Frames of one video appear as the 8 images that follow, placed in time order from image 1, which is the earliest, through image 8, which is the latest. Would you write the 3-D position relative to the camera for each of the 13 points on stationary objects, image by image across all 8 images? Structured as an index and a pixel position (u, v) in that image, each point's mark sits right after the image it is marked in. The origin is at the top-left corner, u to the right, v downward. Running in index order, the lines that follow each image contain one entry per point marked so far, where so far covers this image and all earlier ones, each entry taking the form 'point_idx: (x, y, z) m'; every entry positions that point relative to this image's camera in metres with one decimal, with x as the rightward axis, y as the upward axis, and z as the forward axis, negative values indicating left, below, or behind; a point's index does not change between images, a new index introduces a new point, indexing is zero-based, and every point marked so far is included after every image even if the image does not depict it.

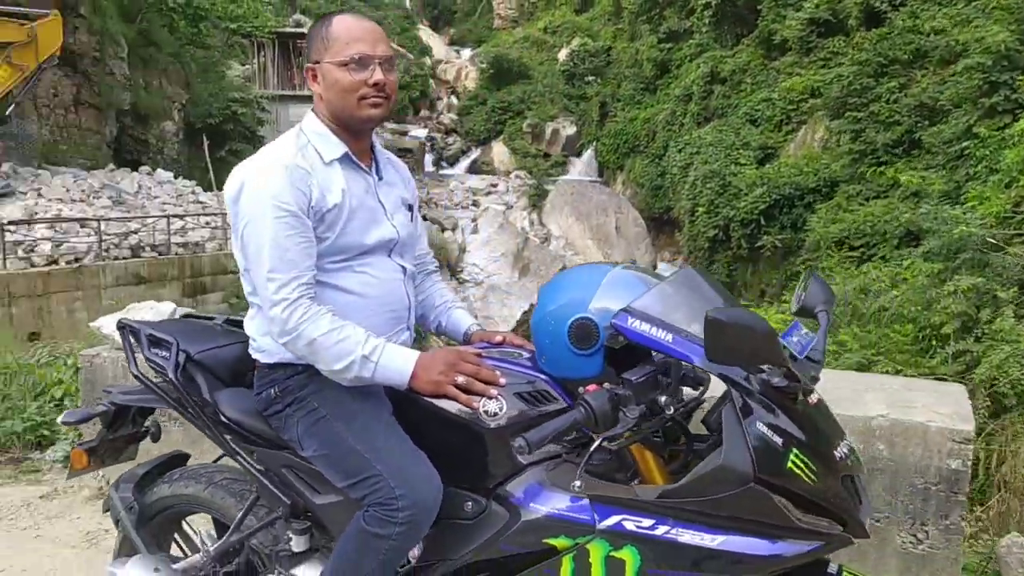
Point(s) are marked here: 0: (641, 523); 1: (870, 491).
0: (+0.2, -0.4, +1.8) m
1: (+1.1, -0.6, +3.0) m
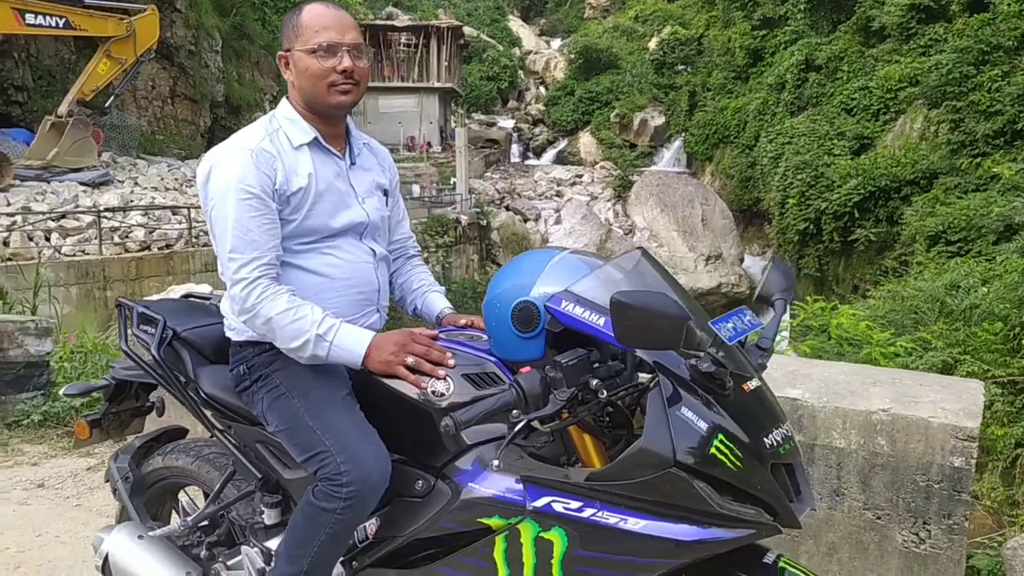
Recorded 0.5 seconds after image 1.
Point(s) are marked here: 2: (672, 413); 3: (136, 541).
0: (+0.1, -0.4, +1.8) m
1: (+1.1, -0.6, +2.9) m
2: (+0.3, -0.2, +1.7) m
3: (-1.0, -0.6, +2.4) m
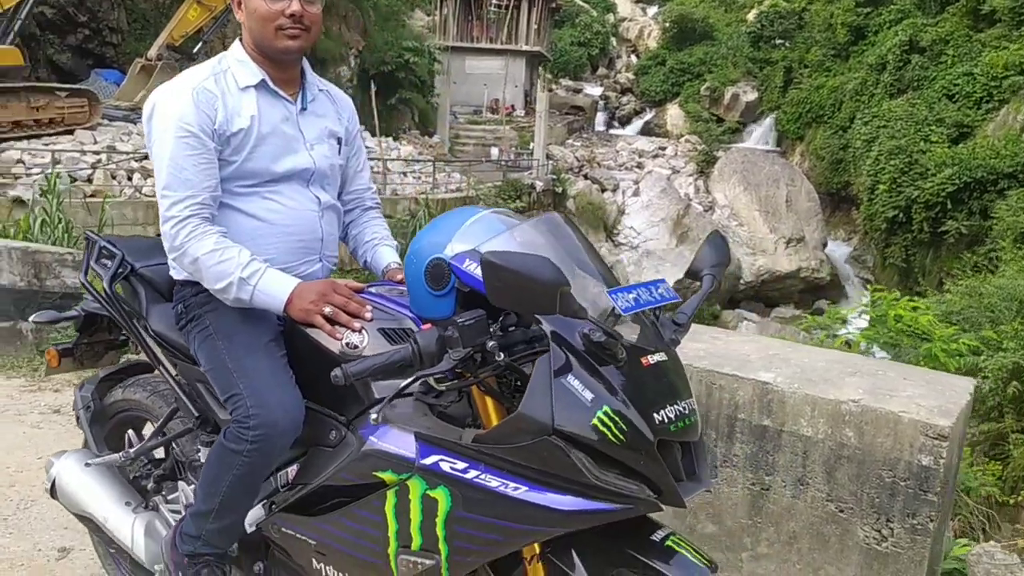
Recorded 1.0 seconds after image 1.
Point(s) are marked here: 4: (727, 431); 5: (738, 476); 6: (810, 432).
0: (-0.1, -0.3, +1.7) m
1: (+1.0, -0.6, +2.8) m
2: (+0.1, -0.2, +1.7) m
3: (-1.1, -0.5, +2.5) m
4: (+0.7, -0.5, +2.9) m
5: (+0.7, -0.6, +3.0) m
6: (+0.9, -0.4, +2.8) m
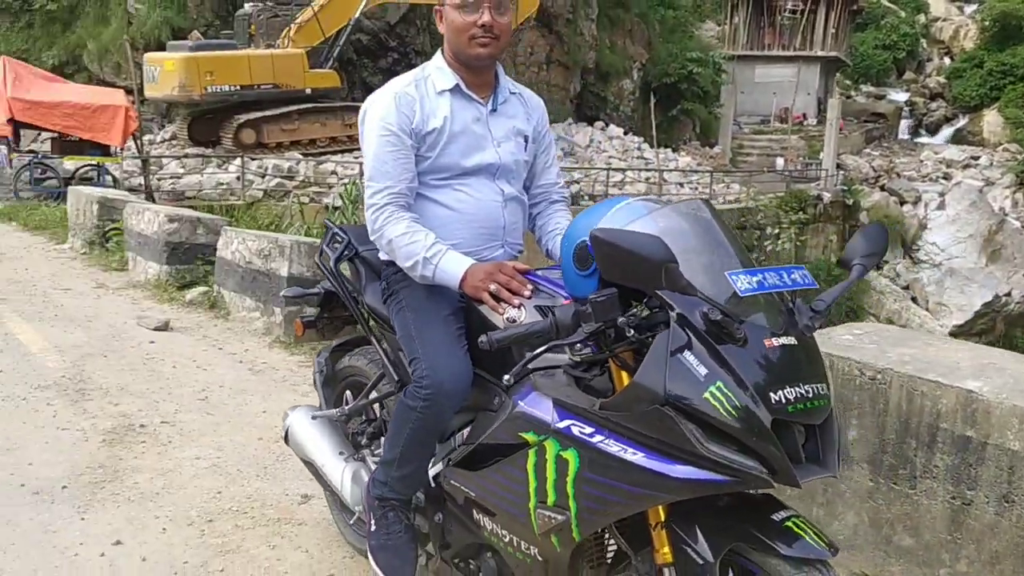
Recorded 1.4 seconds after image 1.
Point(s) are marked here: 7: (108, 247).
0: (+0.1, -0.3, +1.9) m
1: (+1.5, -0.6, +2.6) m
2: (+0.3, -0.1, +1.8) m
3: (-0.6, -0.4, +2.9) m
4: (+1.2, -0.5, +2.8) m
5: (+1.3, -0.6, +2.8) m
6: (+1.4, -0.4, +2.6) m
7: (-4.0, +0.4, +9.3) m
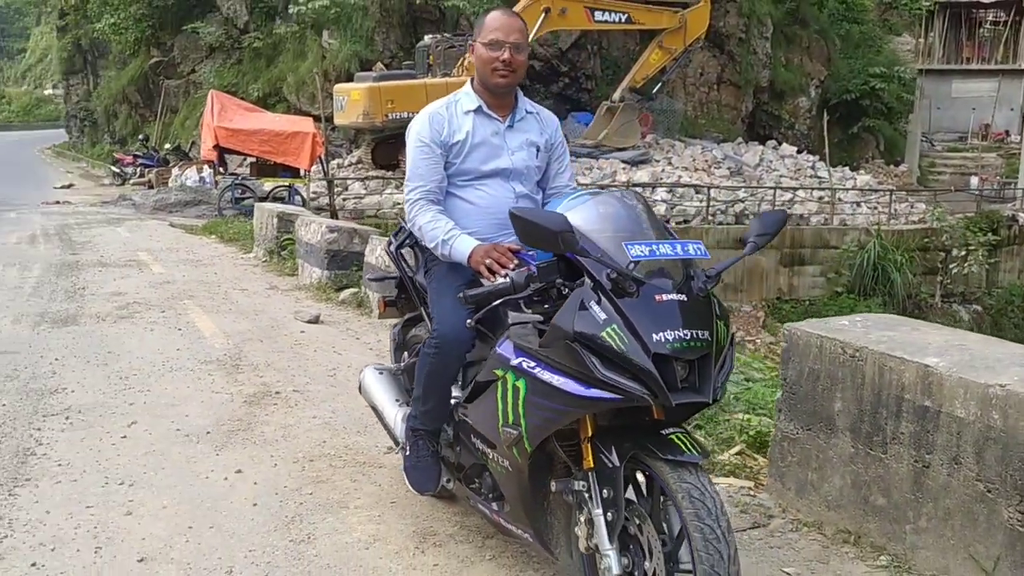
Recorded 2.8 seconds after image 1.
0: (0.0, -0.2, +2.5) m
1: (+1.5, -0.5, +2.9) m
2: (+0.2, -0.1, +2.3) m
3: (-0.5, -0.3, +3.6) m
4: (+1.3, -0.4, +3.2) m
5: (+1.3, -0.6, +3.2) m
6: (+1.4, -0.4, +3.0) m
7: (-2.6, +0.4, +10.6) m
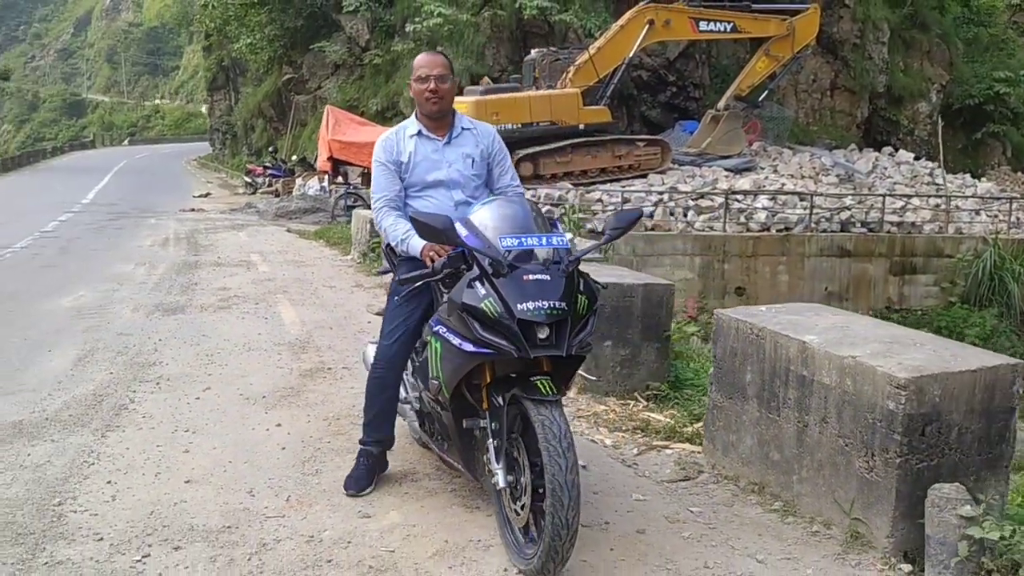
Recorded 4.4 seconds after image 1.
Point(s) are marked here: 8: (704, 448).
0: (-0.2, -0.1, +3.3) m
1: (+1.2, -0.5, +3.5) m
2: (-0.1, 0.0, +3.1) m
3: (-0.6, -0.3, +4.5) m
4: (+1.1, -0.4, +3.8) m
5: (+1.1, -0.5, +3.8) m
6: (+1.2, -0.4, +3.6) m
7: (-1.7, +0.4, +11.6) m
8: (+0.9, -0.8, +4.4) m
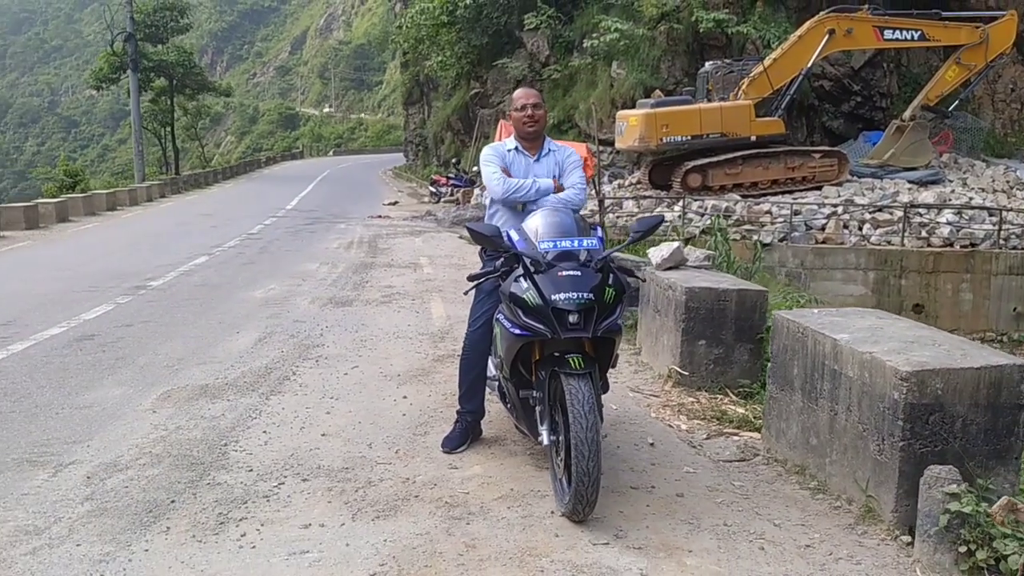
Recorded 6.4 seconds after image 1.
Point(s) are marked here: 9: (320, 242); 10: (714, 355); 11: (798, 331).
0: (0.0, -0.1, +4.1) m
1: (+1.5, -0.5, +4.0) m
2: (+0.1, 0.0, +3.9) m
3: (-0.2, -0.3, +5.3) m
4: (+1.4, -0.4, +4.3) m
5: (+1.4, -0.5, +4.3) m
6: (+1.5, -0.4, +4.0) m
7: (+0.2, +0.3, +12.5) m
8: (+1.3, -0.8, +4.9) m
9: (-3.4, +0.8, +16.9) m
10: (+1.3, -0.4, +6.2) m
11: (+1.4, -0.2, +4.5) m
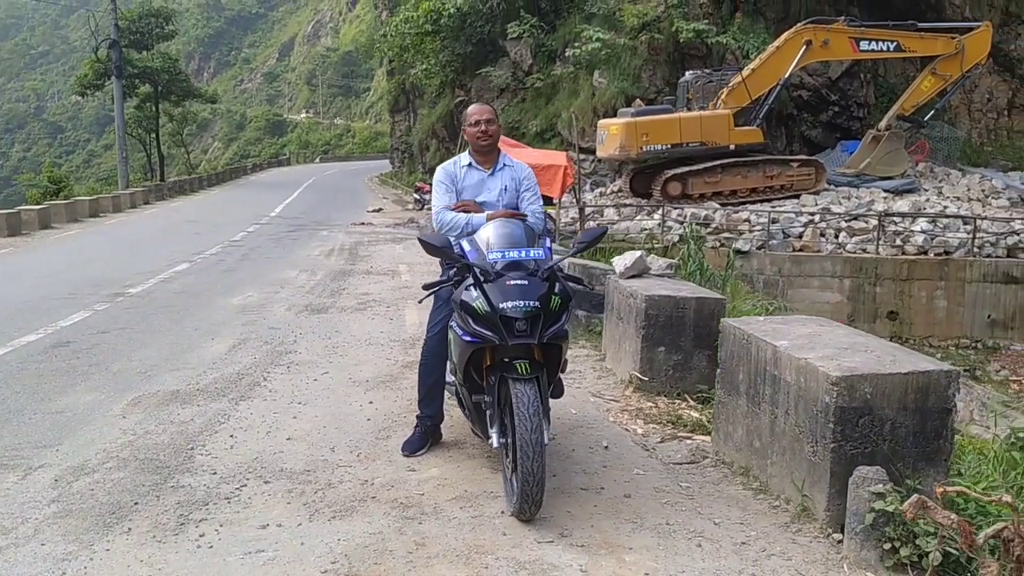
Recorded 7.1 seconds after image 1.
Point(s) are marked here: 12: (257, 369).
0: (-0.2, -0.1, +4.2) m
1: (+1.3, -0.5, +4.2) m
2: (-0.1, 0.0, +4.0) m
3: (-0.4, -0.3, +5.5) m
4: (+1.2, -0.4, +4.5) m
5: (+1.2, -0.6, +4.4) m
6: (+1.2, -0.4, +4.2) m
7: (-0.1, +0.2, +12.7) m
8: (+1.1, -0.8, +5.1) m
9: (-3.8, +0.7, +17.1) m
10: (+1.1, -0.5, +6.4) m
11: (+1.1, -0.3, +4.7) m
12: (-1.9, -0.6, +7.0) m
